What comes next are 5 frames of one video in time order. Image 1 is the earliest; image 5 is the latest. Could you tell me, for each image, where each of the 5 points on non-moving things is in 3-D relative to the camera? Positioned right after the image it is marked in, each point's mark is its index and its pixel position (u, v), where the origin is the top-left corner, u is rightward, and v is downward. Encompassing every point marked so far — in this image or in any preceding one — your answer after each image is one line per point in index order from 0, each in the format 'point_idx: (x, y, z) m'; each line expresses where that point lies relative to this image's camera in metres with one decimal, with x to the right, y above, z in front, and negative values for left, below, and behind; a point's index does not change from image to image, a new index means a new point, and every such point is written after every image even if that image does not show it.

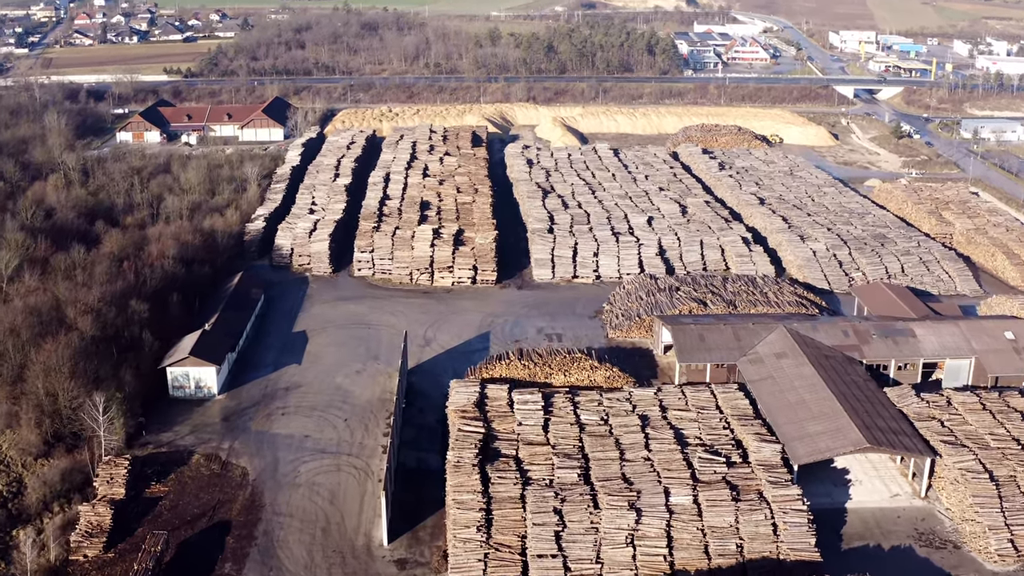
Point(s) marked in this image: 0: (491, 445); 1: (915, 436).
0: (-0.5, -3.5, +19.1) m
1: (+9.3, -3.4, +19.8) m
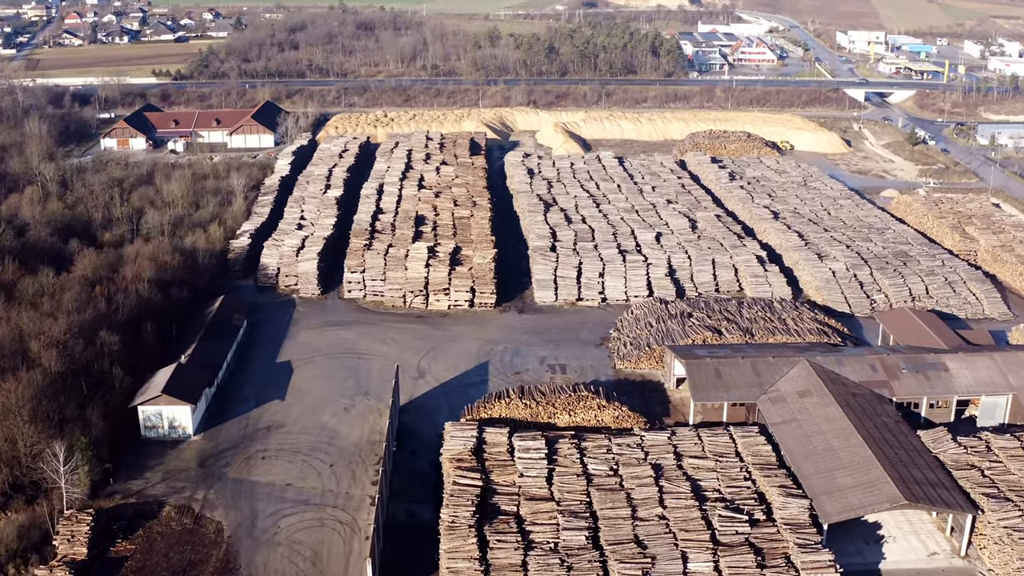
0: (-0.5, -4.3, +17.3) m
1: (+9.4, -4.2, +18.1) m
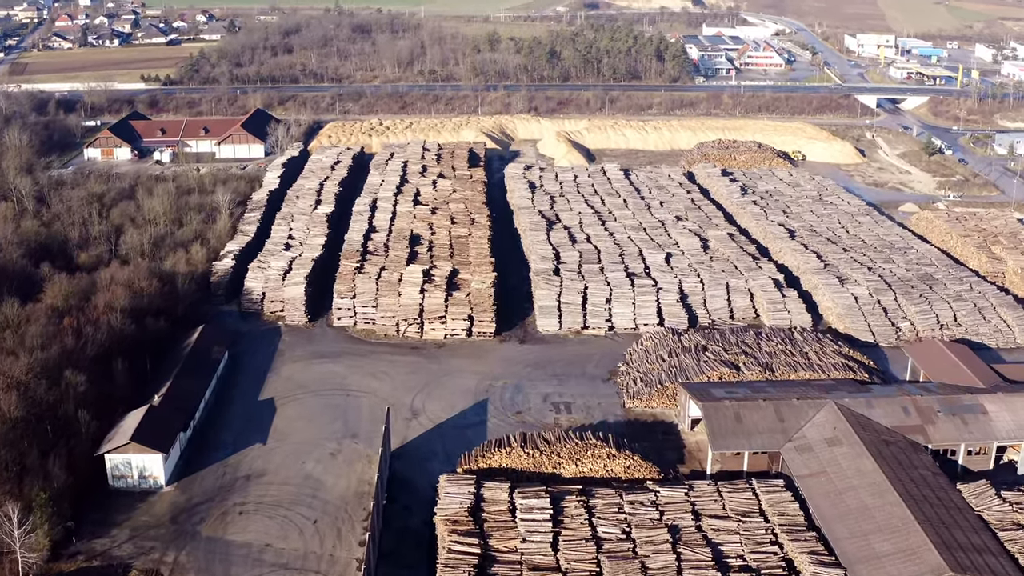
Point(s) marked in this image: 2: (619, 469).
0: (-0.4, -5.2, +15.6) m
1: (+9.4, -5.1, +16.3) m
2: (+2.3, -3.9, +18.6) m
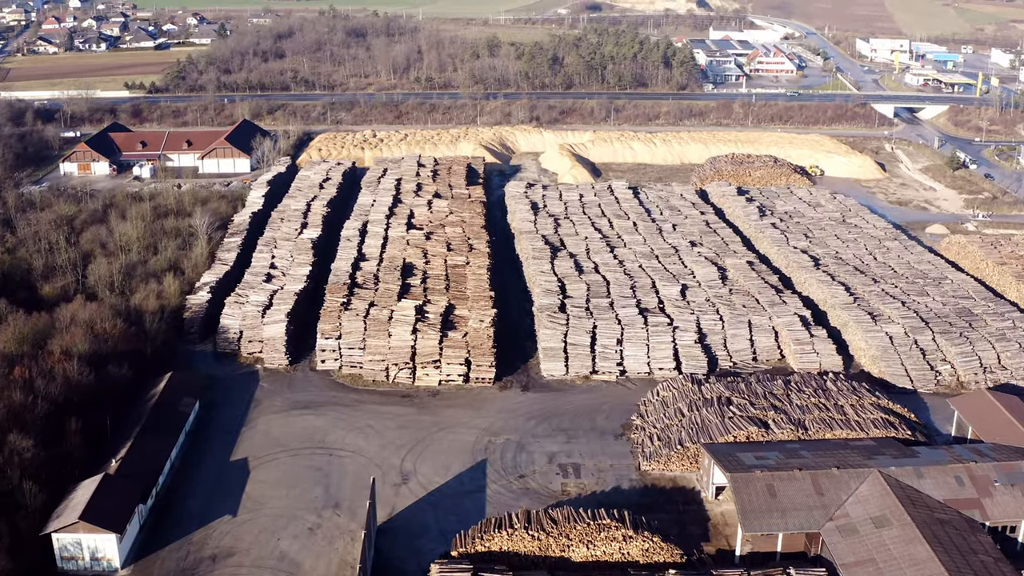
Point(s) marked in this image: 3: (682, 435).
0: (-0.4, -6.3, +13.2) m
1: (+9.4, -6.2, +14.0) m
2: (+2.4, -5.1, +16.3) m
3: (+3.9, -3.4, +19.9) m
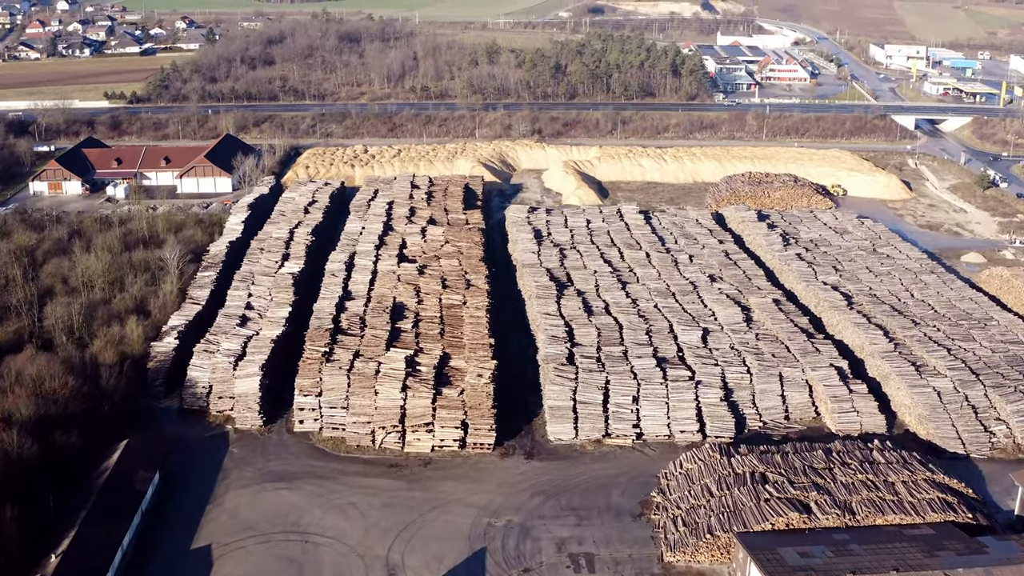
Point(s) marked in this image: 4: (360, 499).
0: (-0.3, -7.5, +10.6) m
1: (+9.5, -7.5, +11.3) m
2: (+2.4, -6.3, +13.6) m
3: (+4.0, -4.7, +17.2) m
4: (-3.4, -4.6, +18.8) m
